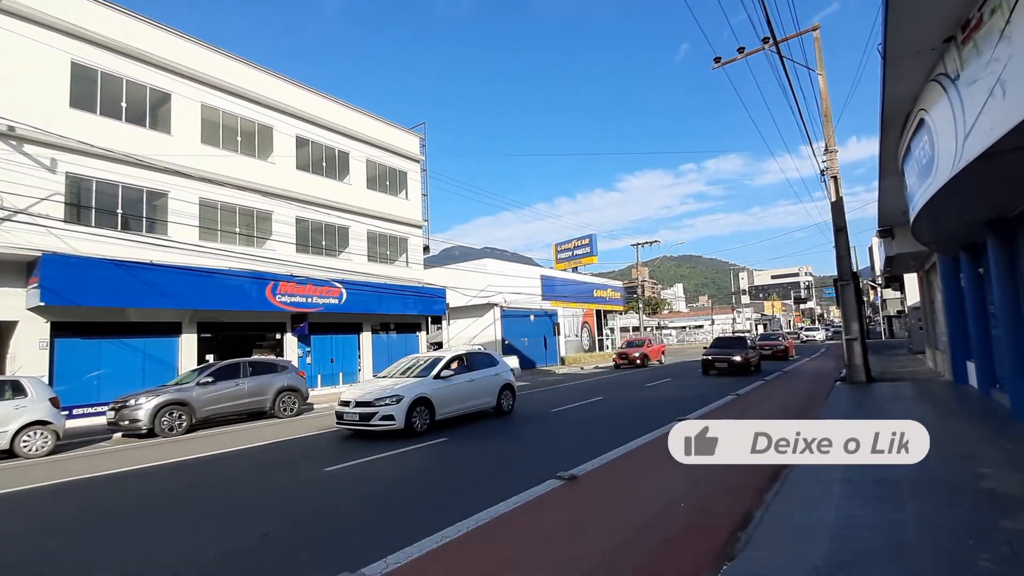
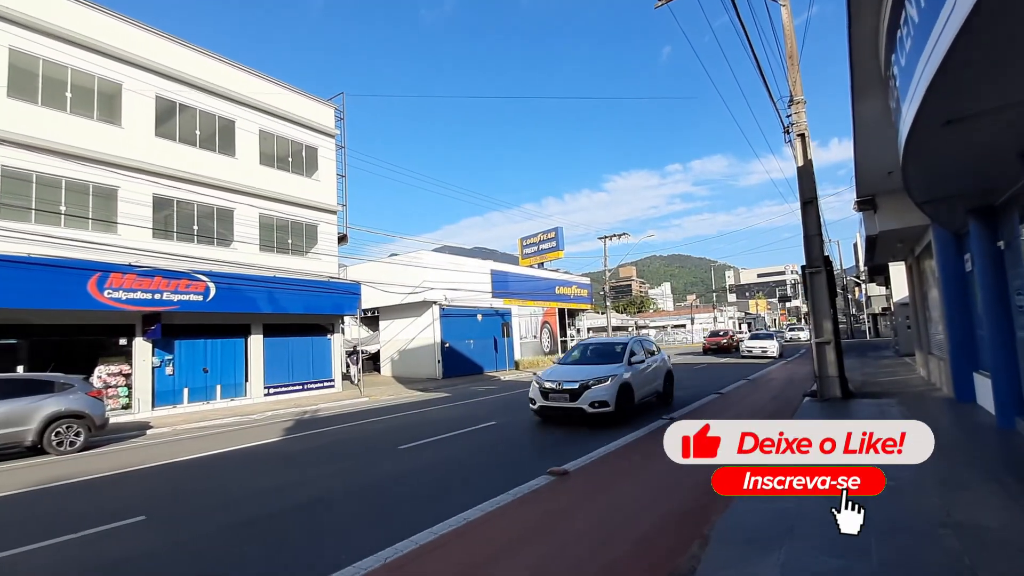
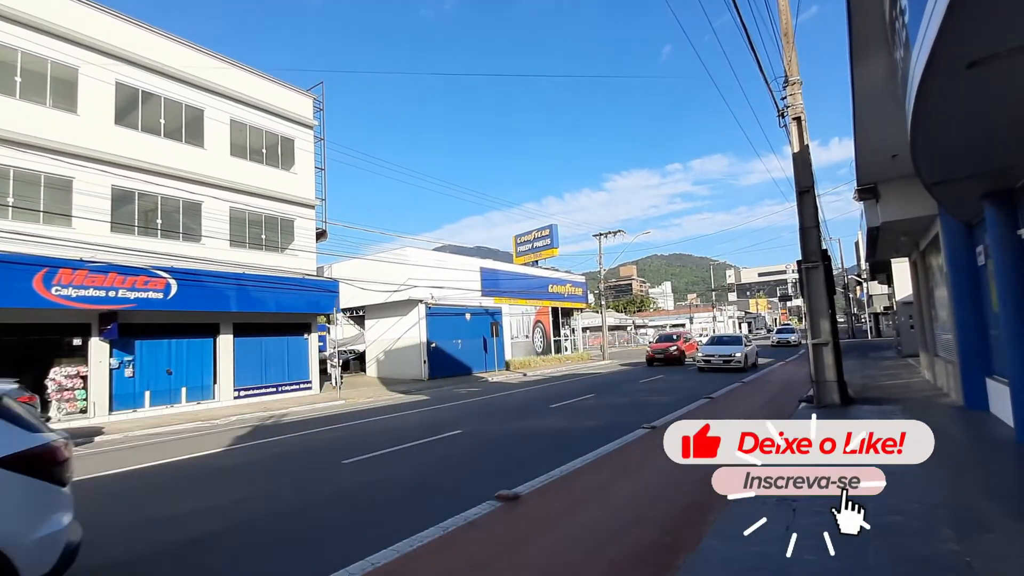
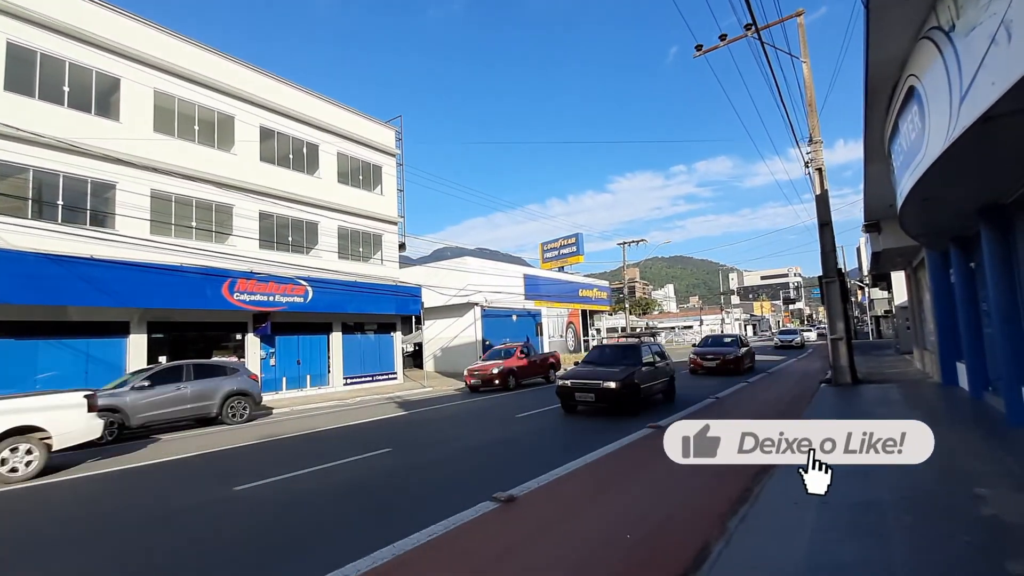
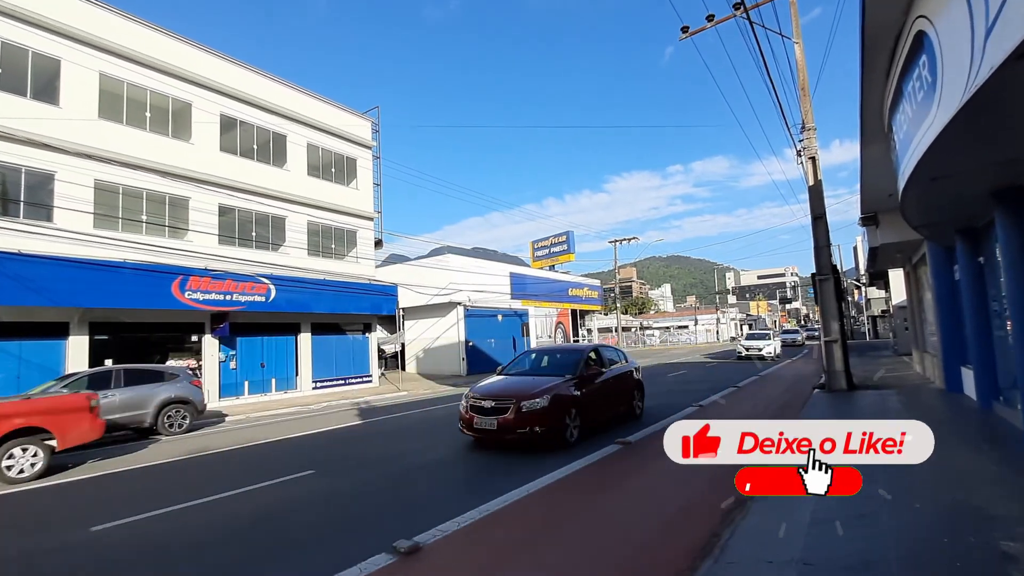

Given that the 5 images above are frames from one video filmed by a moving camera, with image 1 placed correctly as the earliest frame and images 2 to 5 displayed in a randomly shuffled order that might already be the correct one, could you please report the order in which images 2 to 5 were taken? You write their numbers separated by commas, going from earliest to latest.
4, 5, 2, 3
